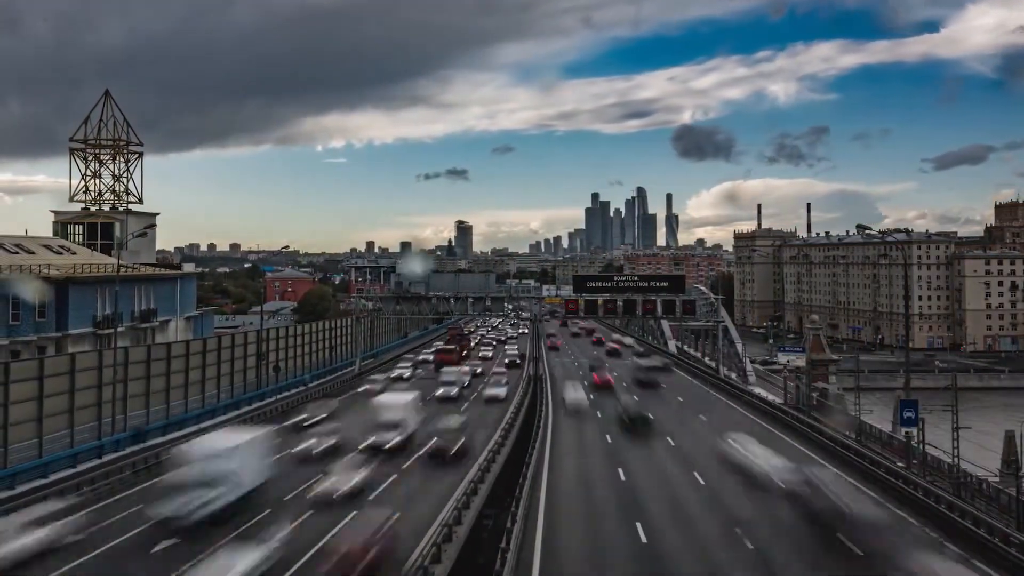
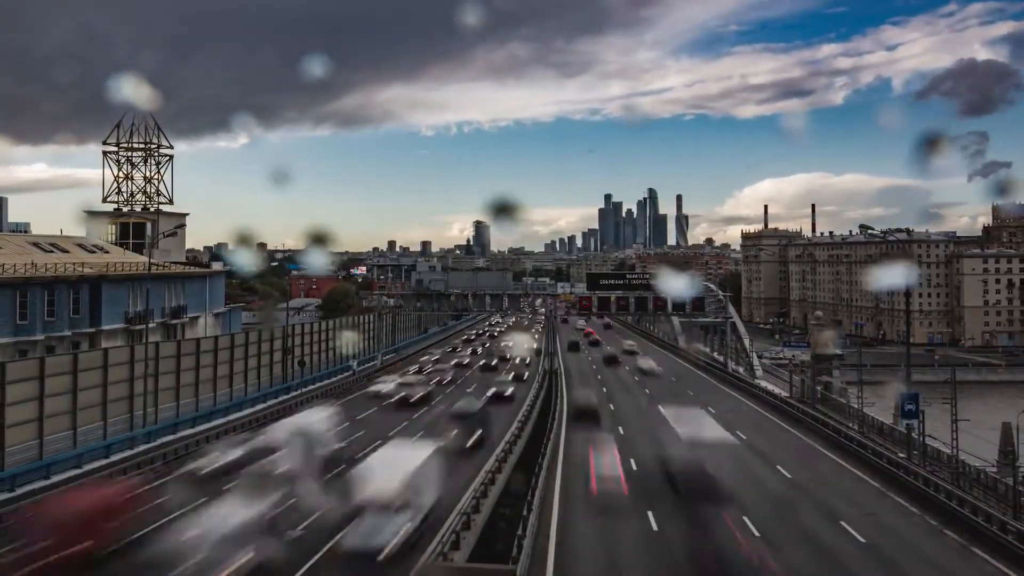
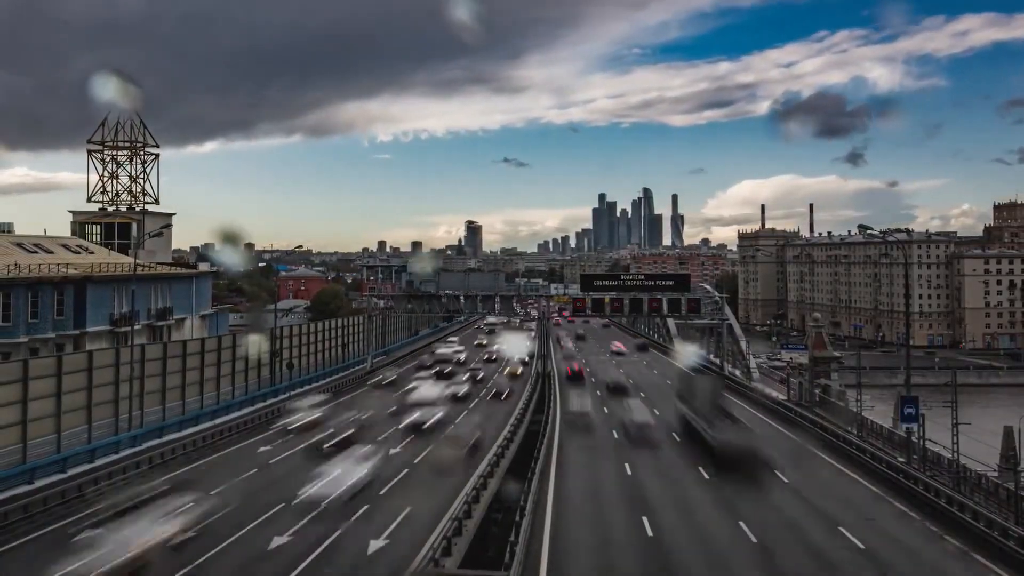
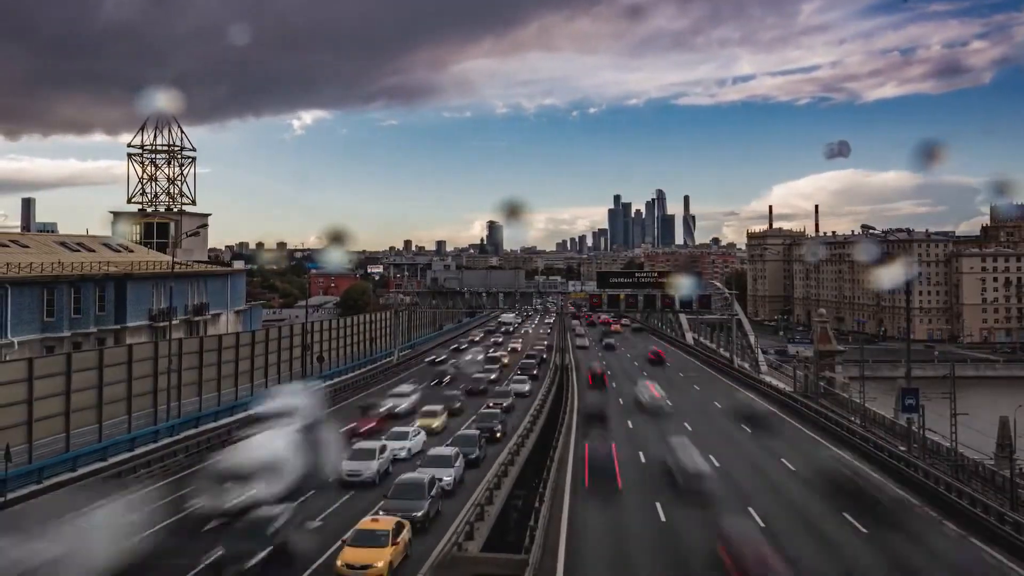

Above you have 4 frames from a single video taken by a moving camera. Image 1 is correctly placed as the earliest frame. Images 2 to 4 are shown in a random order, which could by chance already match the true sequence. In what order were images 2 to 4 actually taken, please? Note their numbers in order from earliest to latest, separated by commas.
3, 2, 4
